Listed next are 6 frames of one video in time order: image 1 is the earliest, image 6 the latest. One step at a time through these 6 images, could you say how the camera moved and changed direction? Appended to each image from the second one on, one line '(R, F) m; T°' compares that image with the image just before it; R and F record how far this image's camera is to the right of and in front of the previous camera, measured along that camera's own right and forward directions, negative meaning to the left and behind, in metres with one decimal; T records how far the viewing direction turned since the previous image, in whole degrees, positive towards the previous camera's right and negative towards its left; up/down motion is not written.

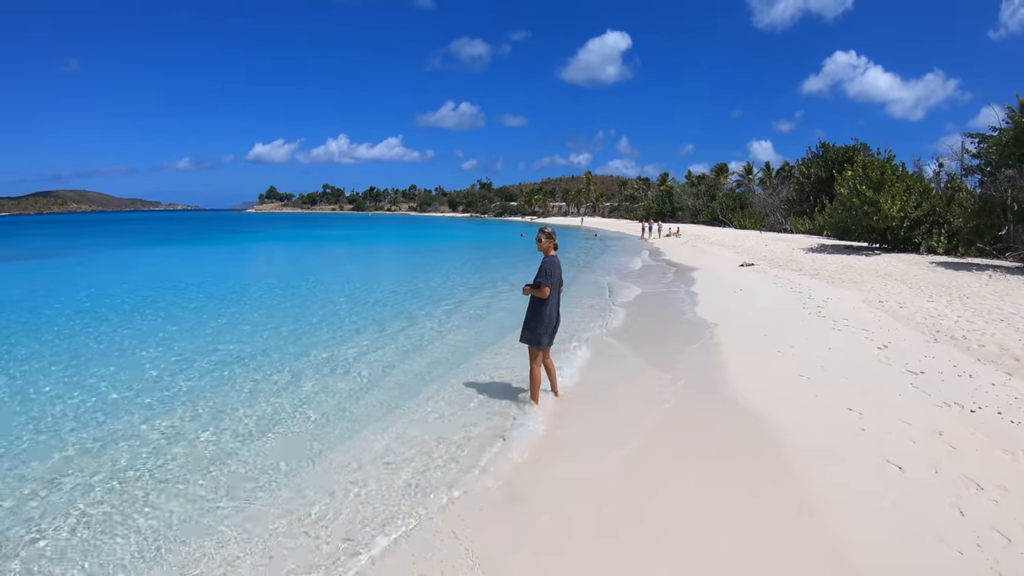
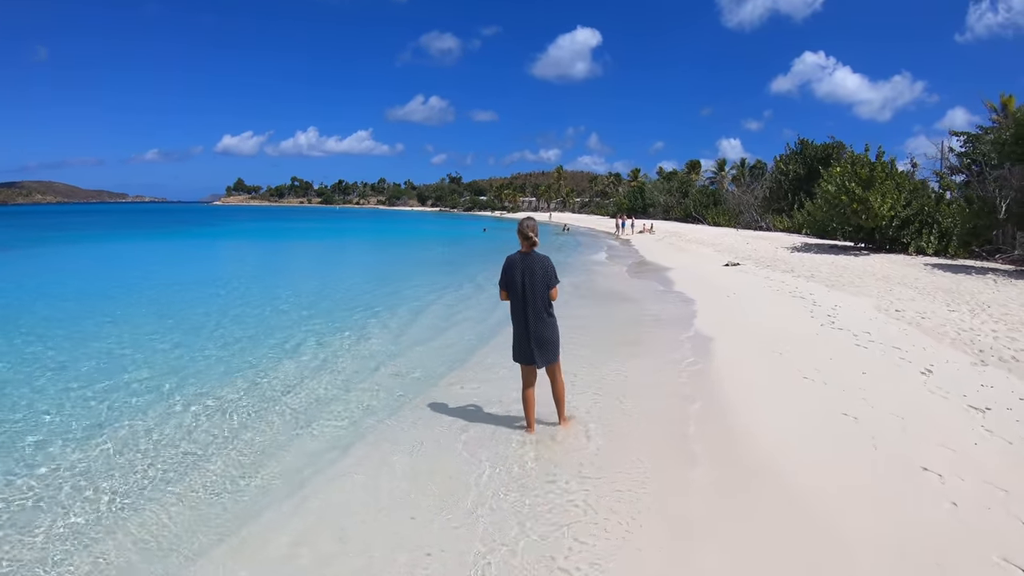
(0.0, +0.9) m; +3°
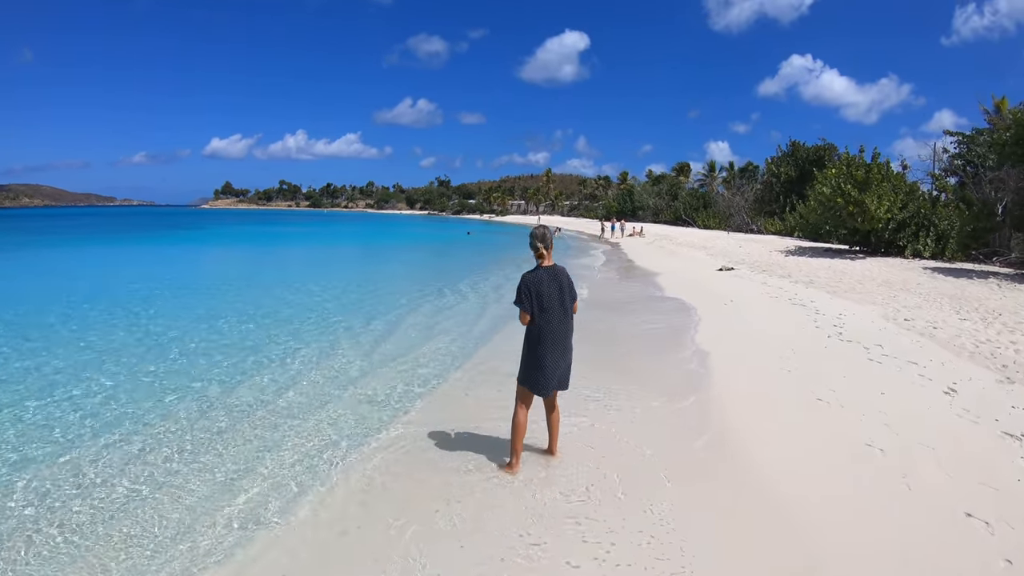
(0.0, +0.4) m; +1°
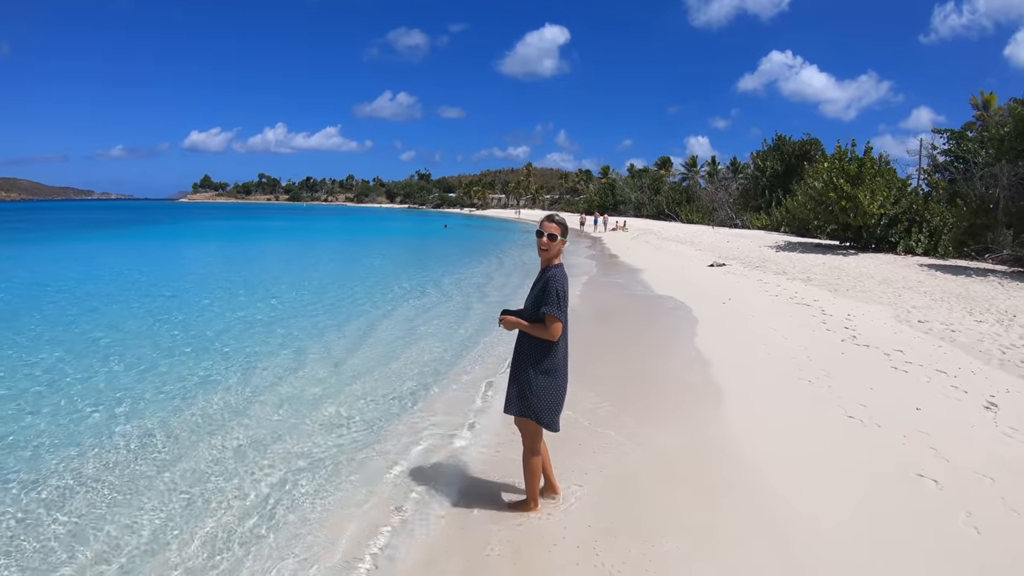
(-0.1, +0.4) m; +2°
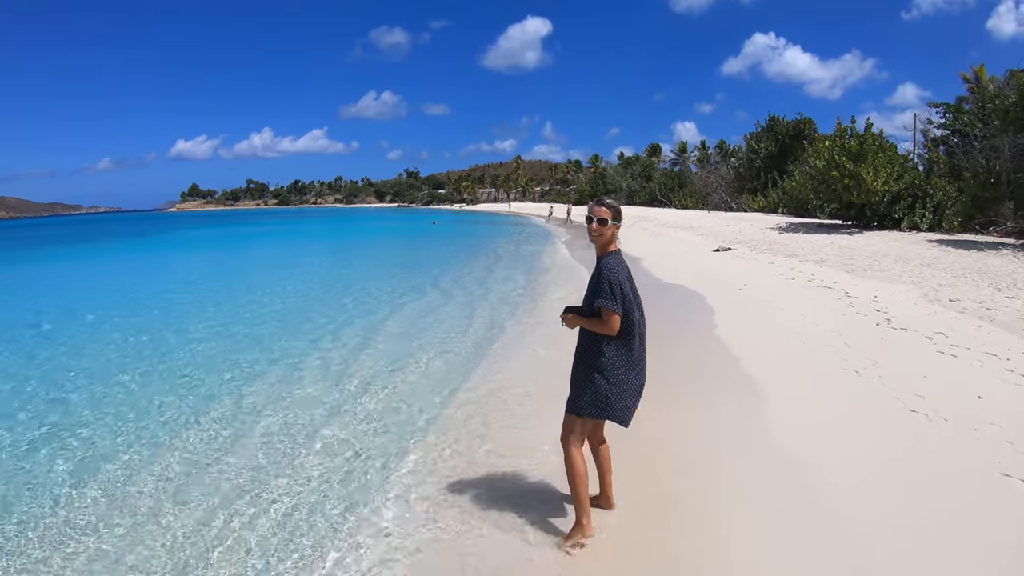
(-0.2, +0.2) m; +1°
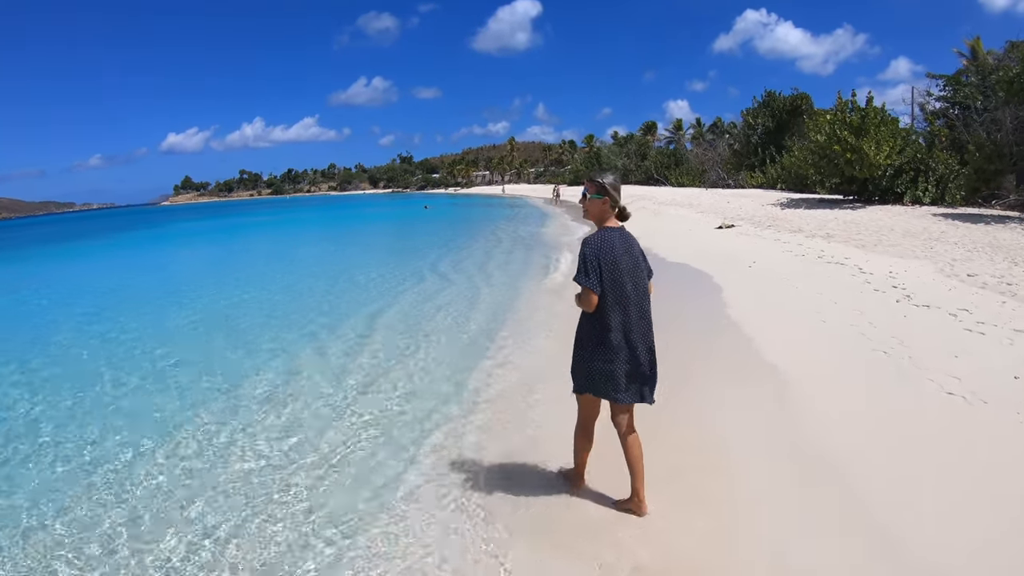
(-0.1, +0.1) m; 0°
